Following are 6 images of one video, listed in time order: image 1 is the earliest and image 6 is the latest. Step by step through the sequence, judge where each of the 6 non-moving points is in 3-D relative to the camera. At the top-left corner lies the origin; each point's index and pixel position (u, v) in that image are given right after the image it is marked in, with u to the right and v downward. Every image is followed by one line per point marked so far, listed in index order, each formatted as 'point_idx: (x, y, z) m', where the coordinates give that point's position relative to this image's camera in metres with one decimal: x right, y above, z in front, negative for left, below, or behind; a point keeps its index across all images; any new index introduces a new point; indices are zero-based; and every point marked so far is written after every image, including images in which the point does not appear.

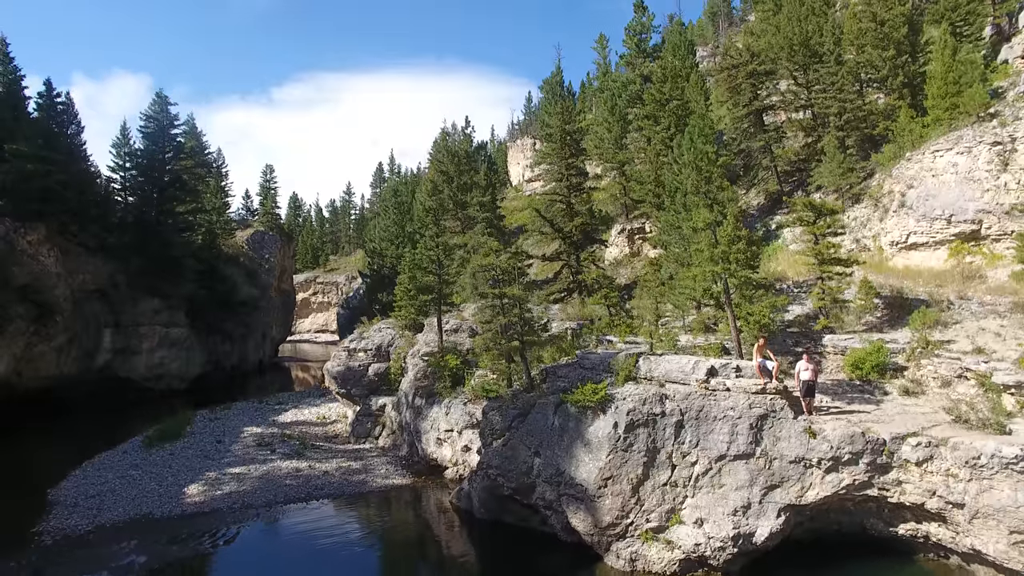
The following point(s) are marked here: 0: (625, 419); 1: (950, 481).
0: (+3.3, -4.0, +16.6) m
1: (+12.2, -5.3, +15.1) m
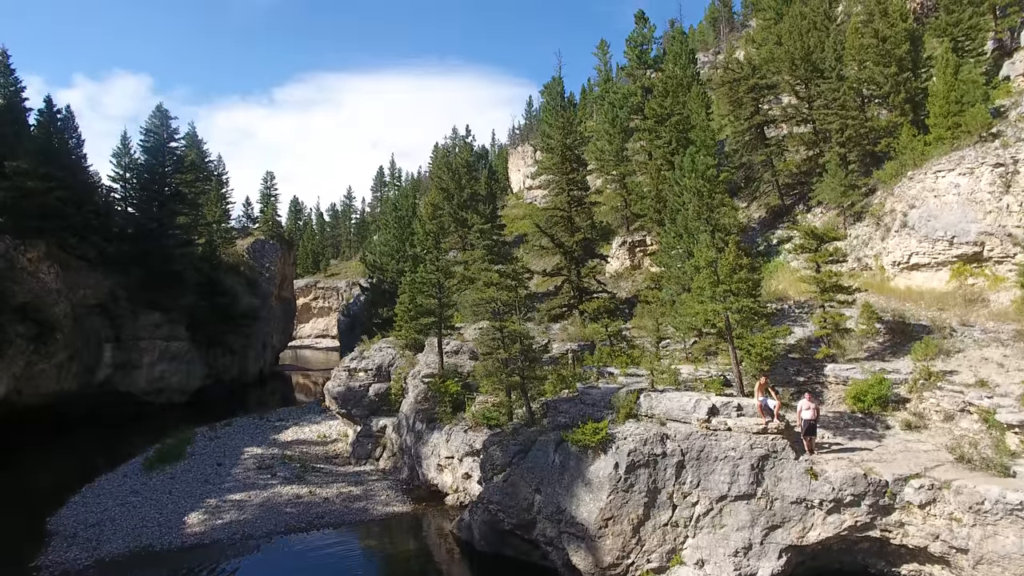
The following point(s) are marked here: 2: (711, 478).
0: (+3.4, -5.2, +16.5) m
1: (+12.2, -6.5, +15.1) m
2: (+5.9, -5.7, +16.3) m
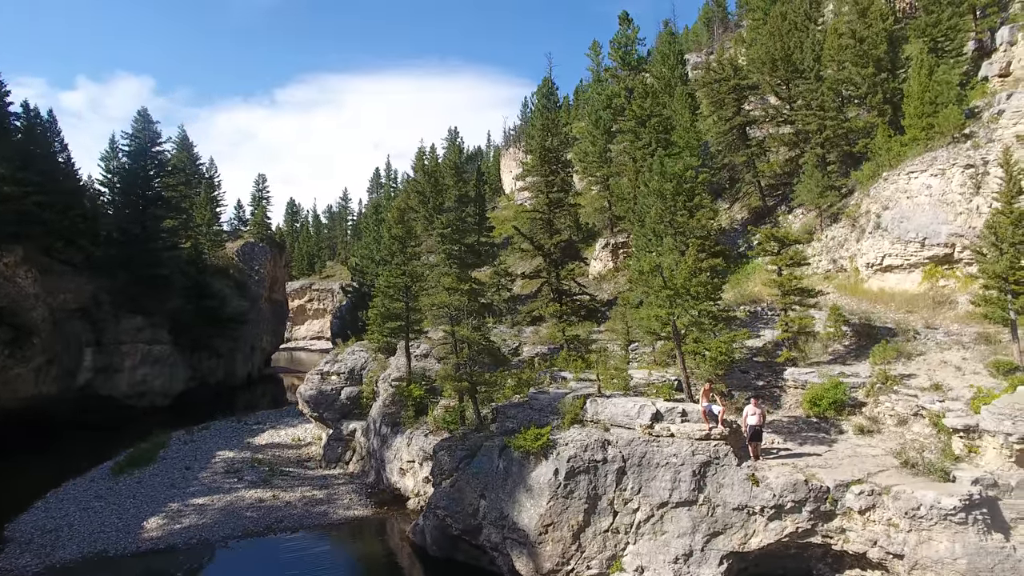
0: (+1.6, -5.3, +16.5) m
1: (+10.4, -6.6, +15.0) m
2: (+4.1, -5.8, +16.2) m
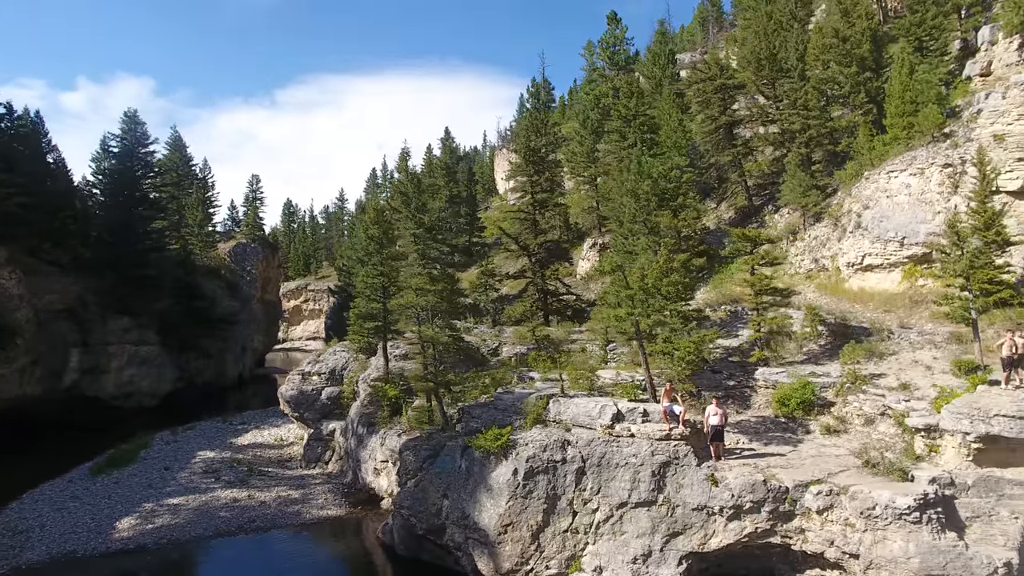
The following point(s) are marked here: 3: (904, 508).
0: (+0.4, -5.3, +16.5) m
1: (+9.2, -6.6, +15.0) m
2: (+3.0, -5.8, +16.2) m
3: (+10.2, -5.7, +14.2) m
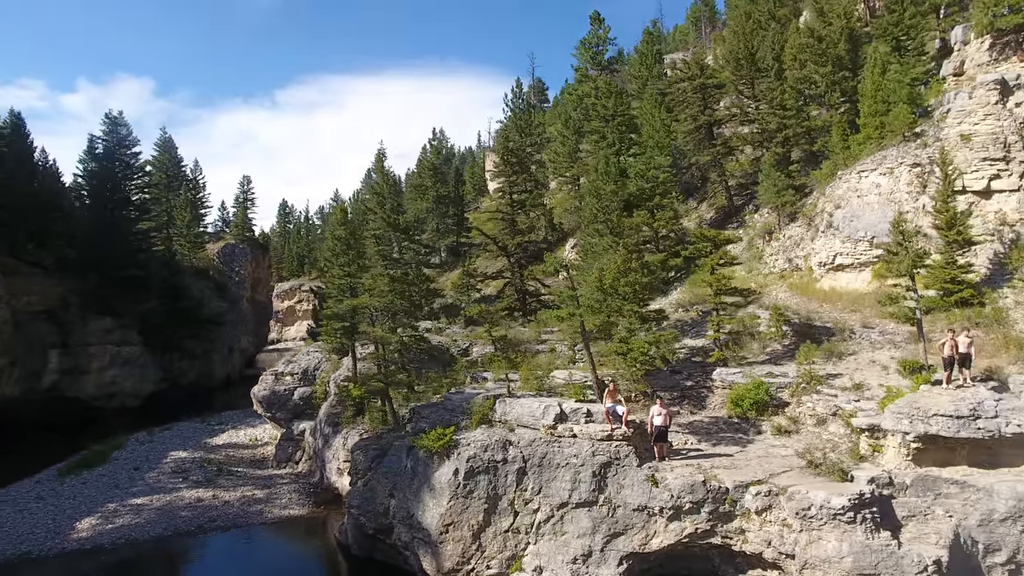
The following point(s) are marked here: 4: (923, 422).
0: (-1.3, -5.4, +16.5) m
1: (+7.5, -6.7, +15.0) m
2: (+1.2, -5.8, +16.3) m
3: (+8.5, -5.7, +14.2) m
4: (+11.9, -3.9, +15.8) m
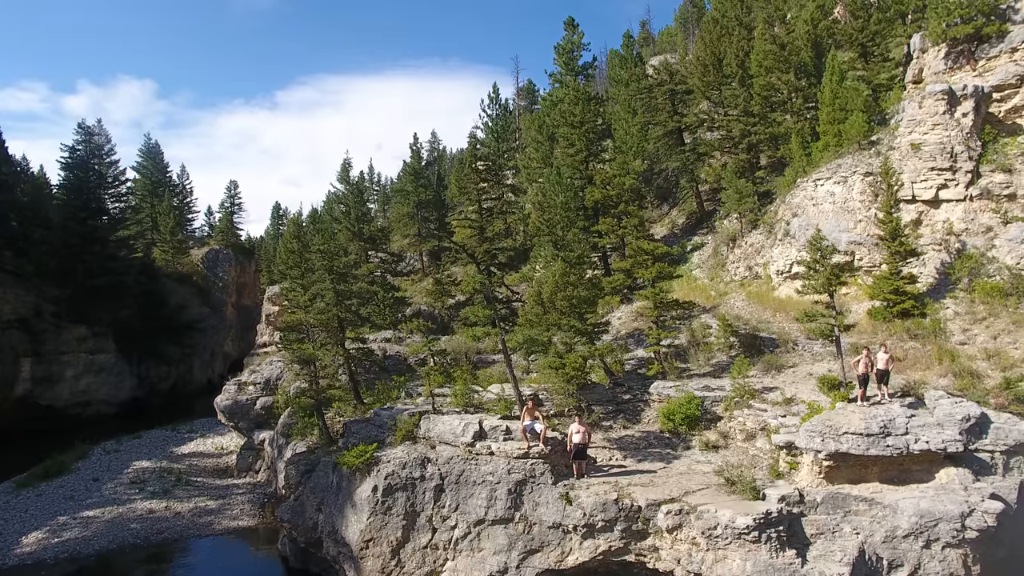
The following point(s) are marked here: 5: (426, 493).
0: (-3.8, -6.0, +16.7) m
1: (+5.0, -7.2, +15.1) m
2: (-1.3, -6.4, +16.5) m
3: (+6.0, -6.3, +14.3) m
4: (+9.4, -4.4, +16.0) m
5: (-2.6, -6.3, +16.7) m
